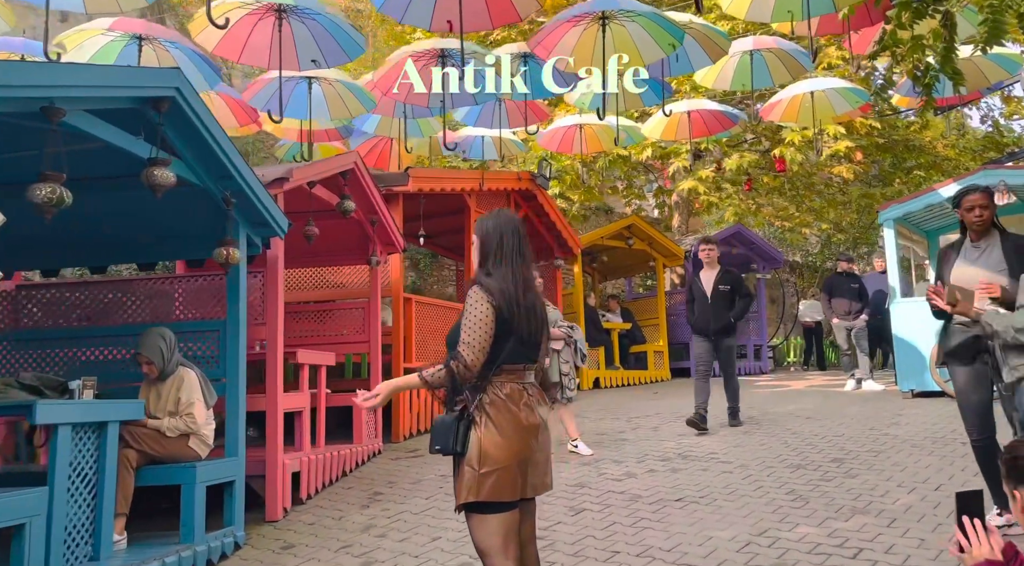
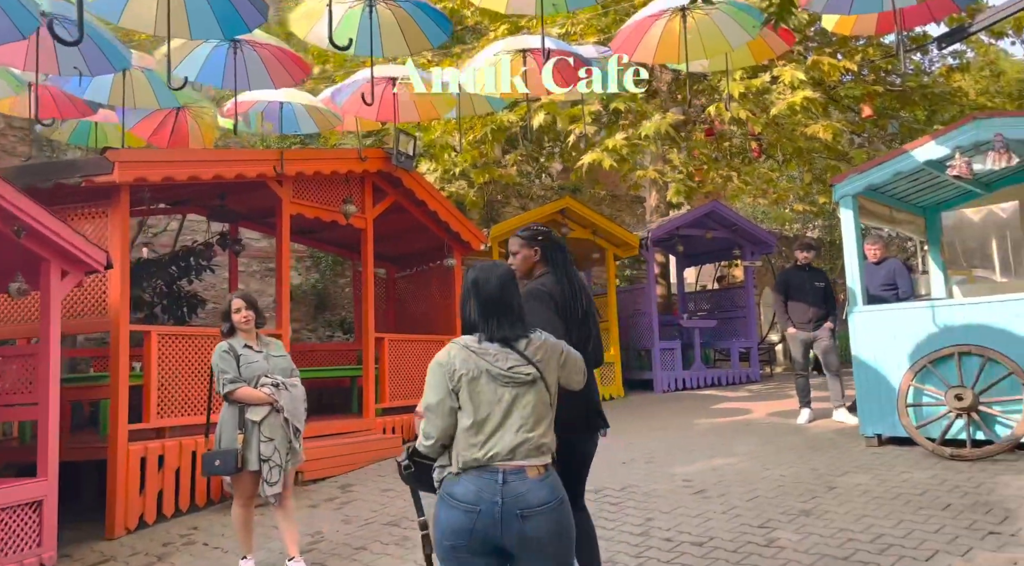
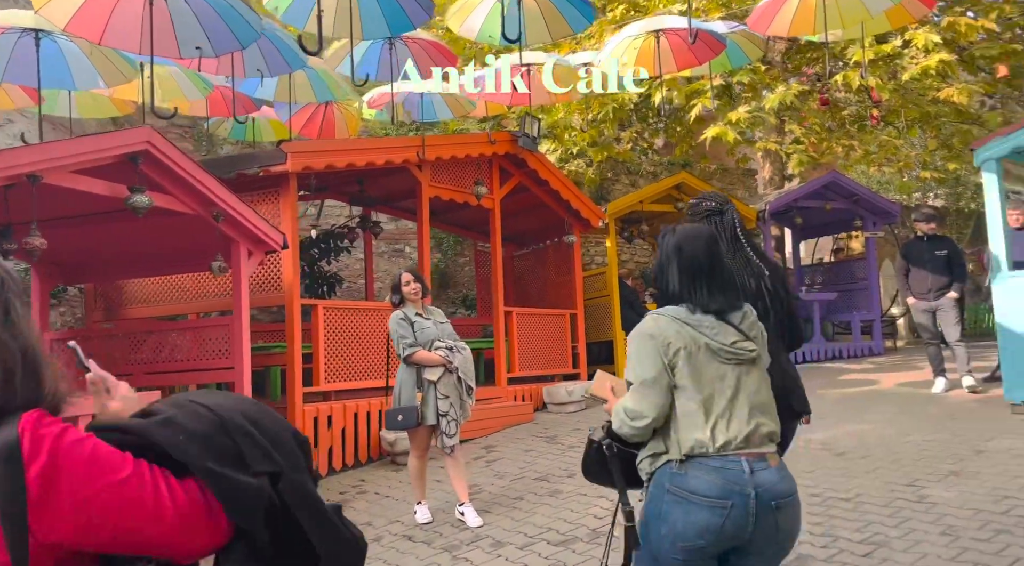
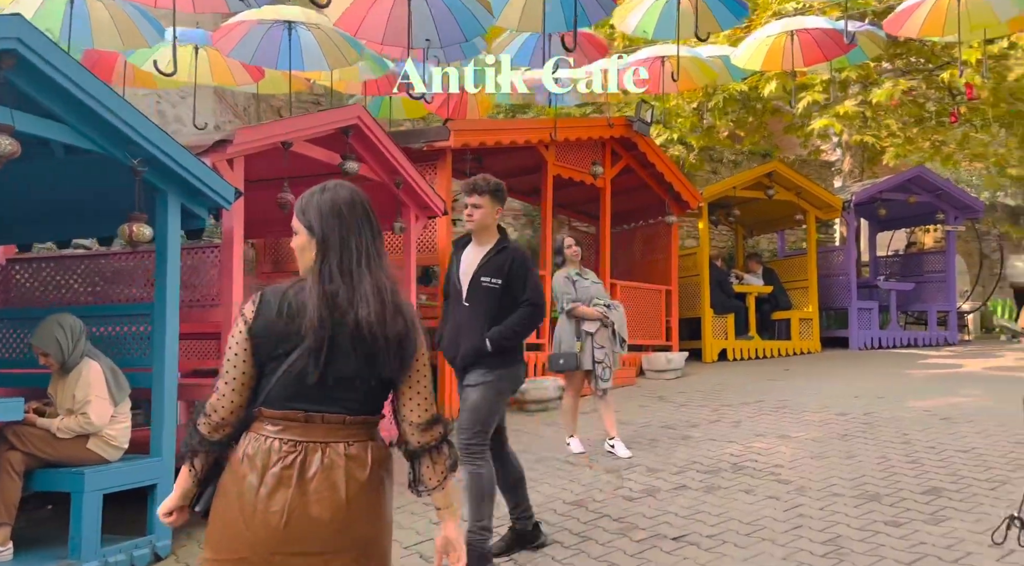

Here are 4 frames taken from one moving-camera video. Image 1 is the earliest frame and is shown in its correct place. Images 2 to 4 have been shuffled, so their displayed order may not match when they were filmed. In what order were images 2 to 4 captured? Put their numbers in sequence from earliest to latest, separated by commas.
4, 3, 2
